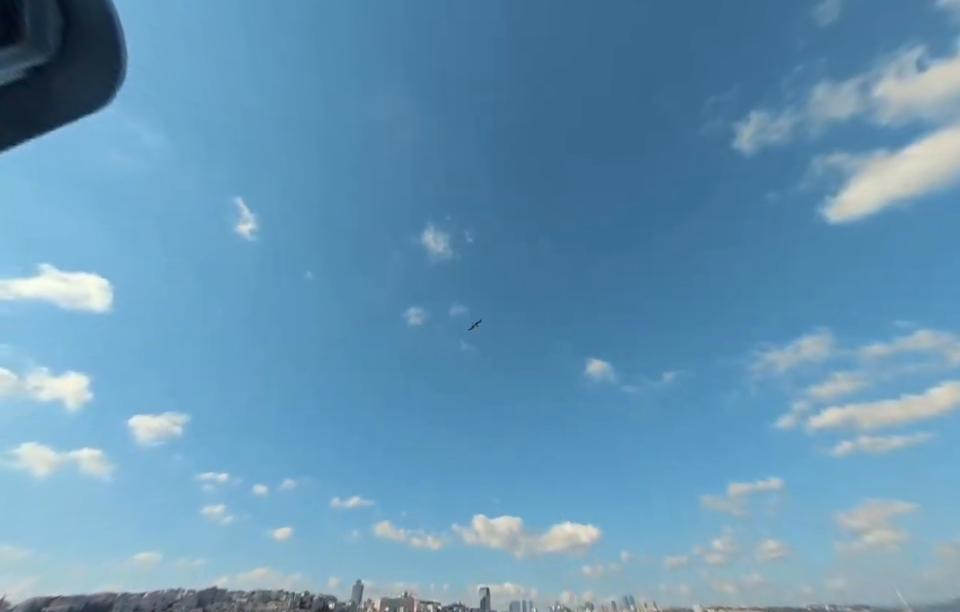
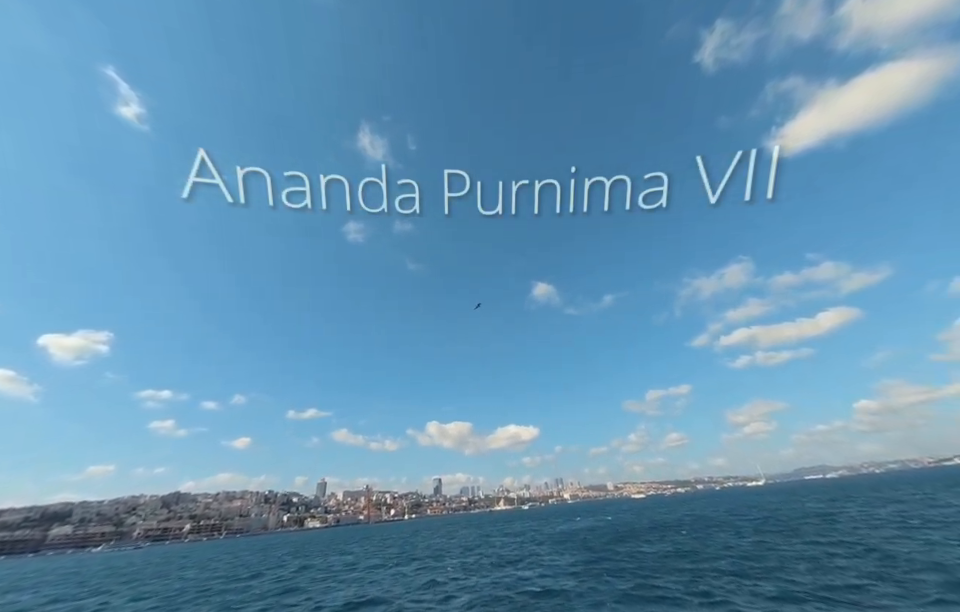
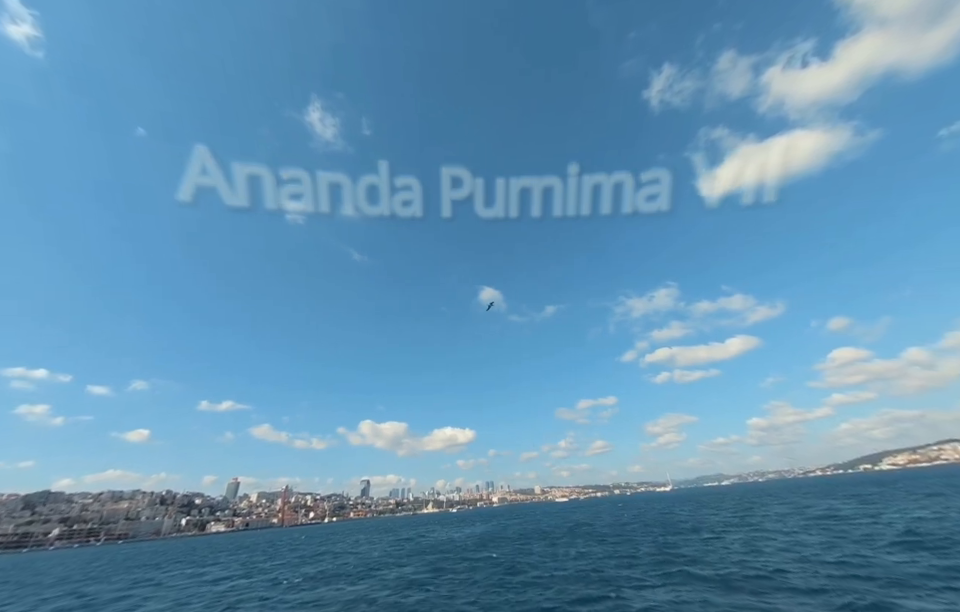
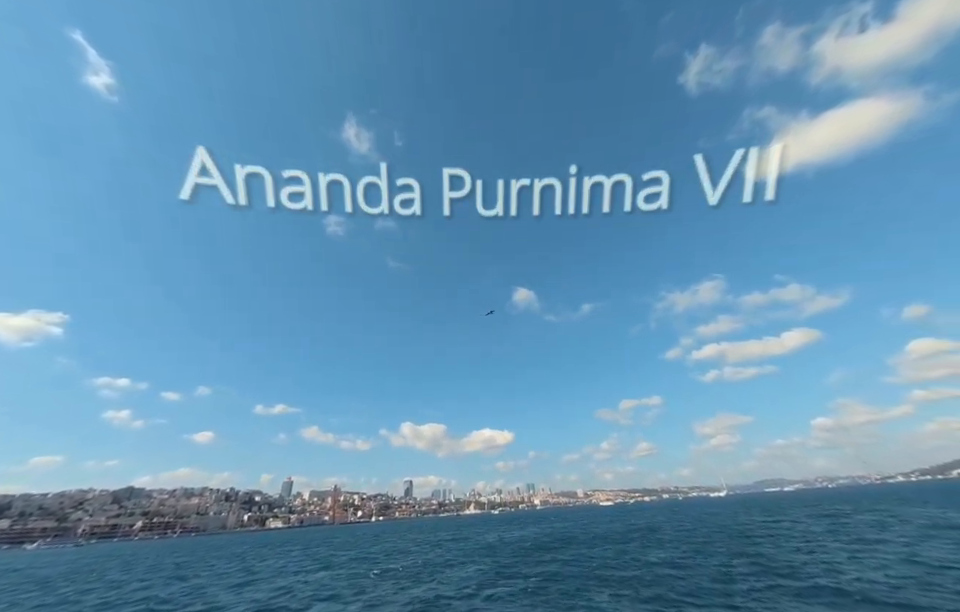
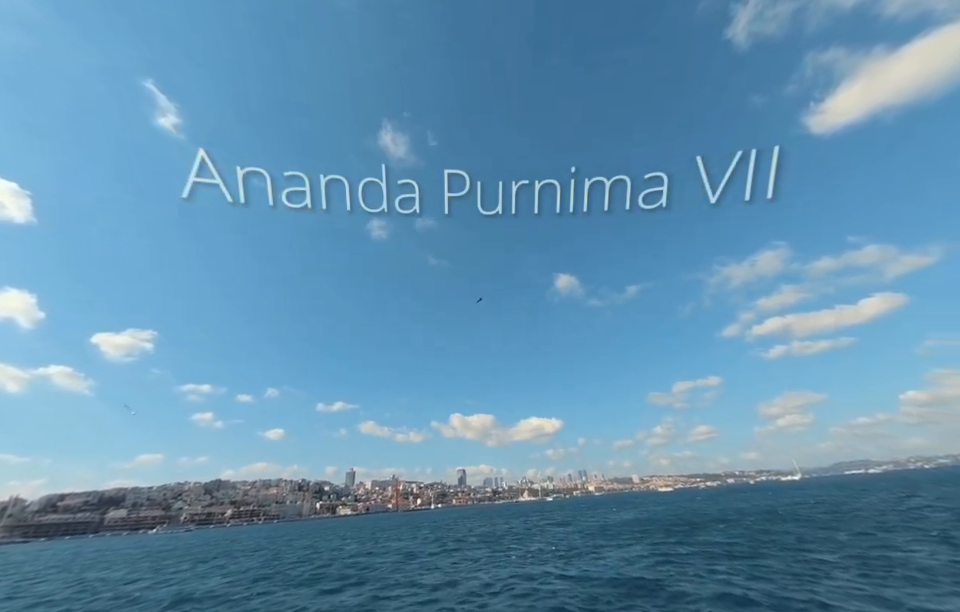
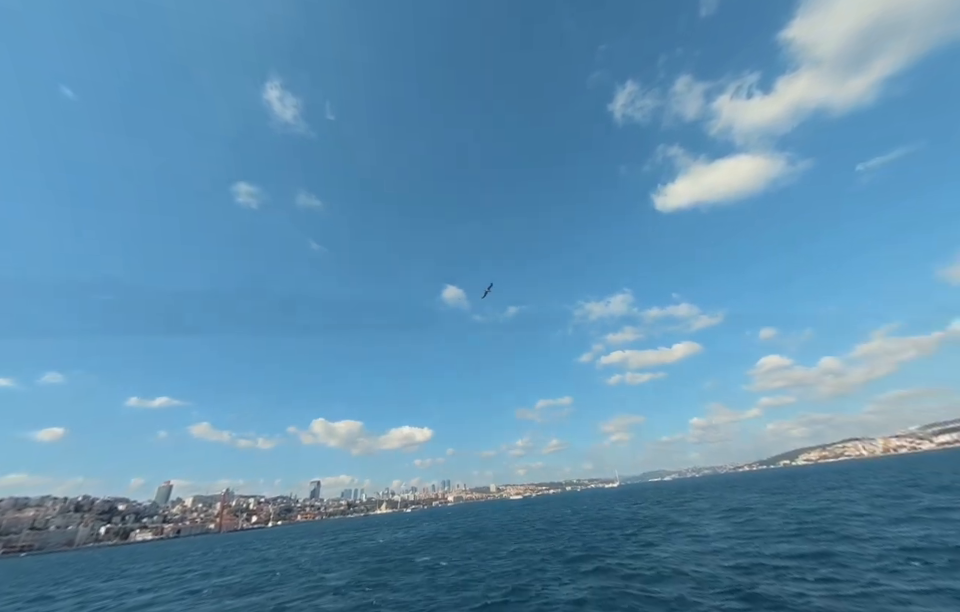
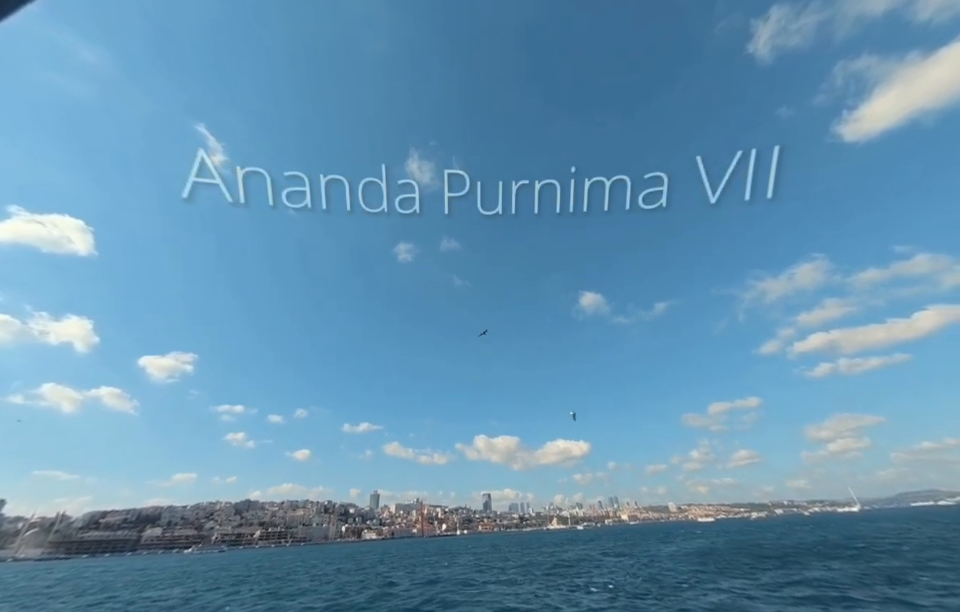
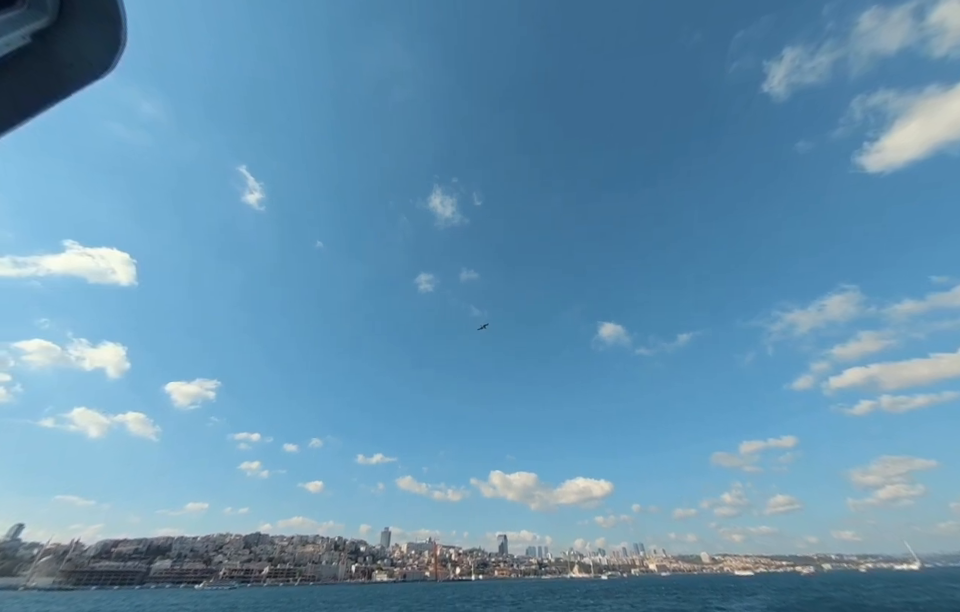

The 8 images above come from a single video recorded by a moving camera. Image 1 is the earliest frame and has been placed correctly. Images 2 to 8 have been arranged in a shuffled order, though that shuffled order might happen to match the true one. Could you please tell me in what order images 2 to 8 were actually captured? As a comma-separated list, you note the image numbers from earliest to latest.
8, 7, 5, 2, 4, 3, 6
